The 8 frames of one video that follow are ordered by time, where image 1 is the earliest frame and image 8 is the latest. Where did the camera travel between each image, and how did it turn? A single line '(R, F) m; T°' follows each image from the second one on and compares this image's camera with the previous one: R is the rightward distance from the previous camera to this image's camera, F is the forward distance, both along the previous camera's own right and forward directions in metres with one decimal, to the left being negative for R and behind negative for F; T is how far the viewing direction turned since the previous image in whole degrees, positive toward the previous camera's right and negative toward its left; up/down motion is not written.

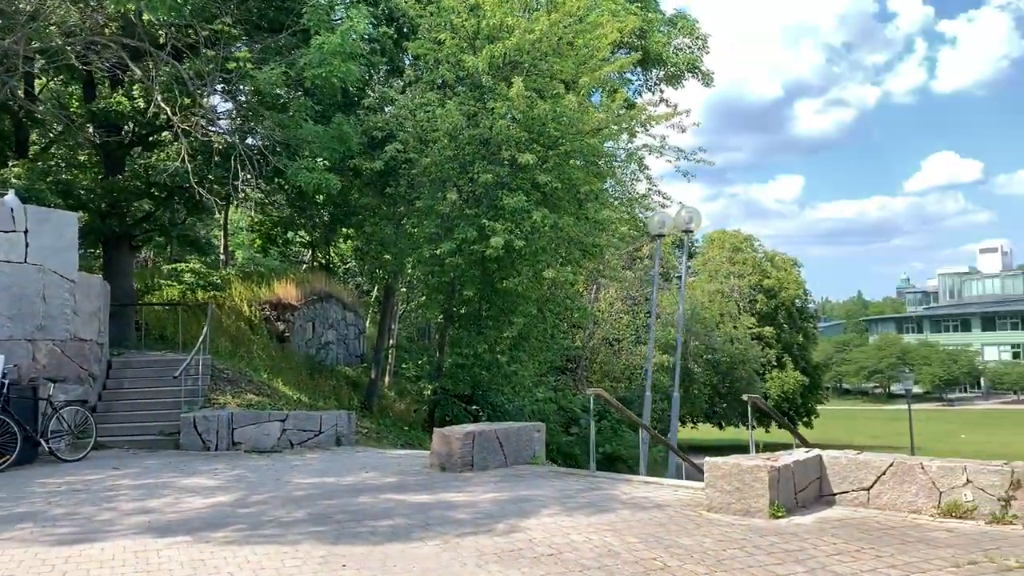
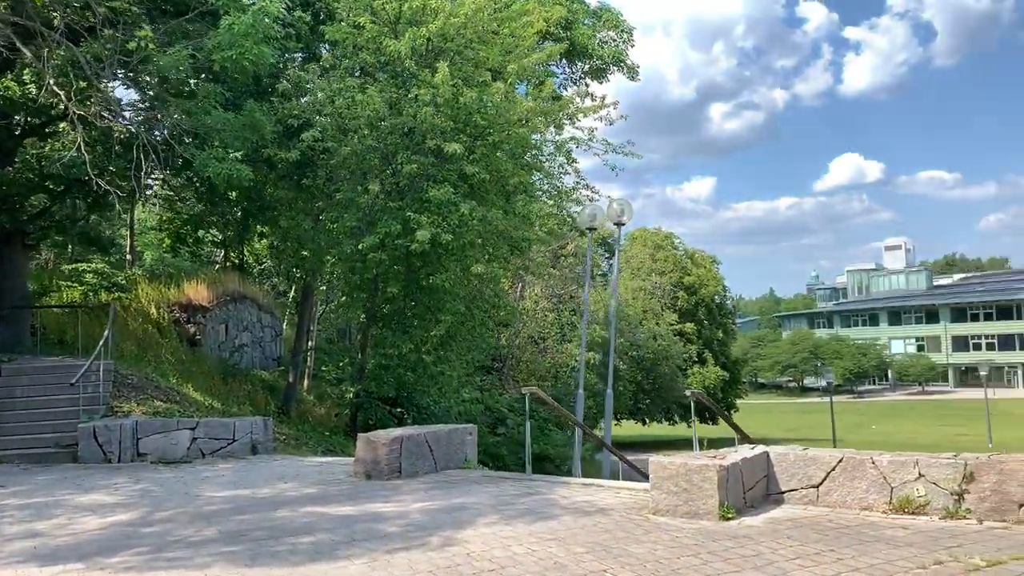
(-0.1, +0.4) m; +5°
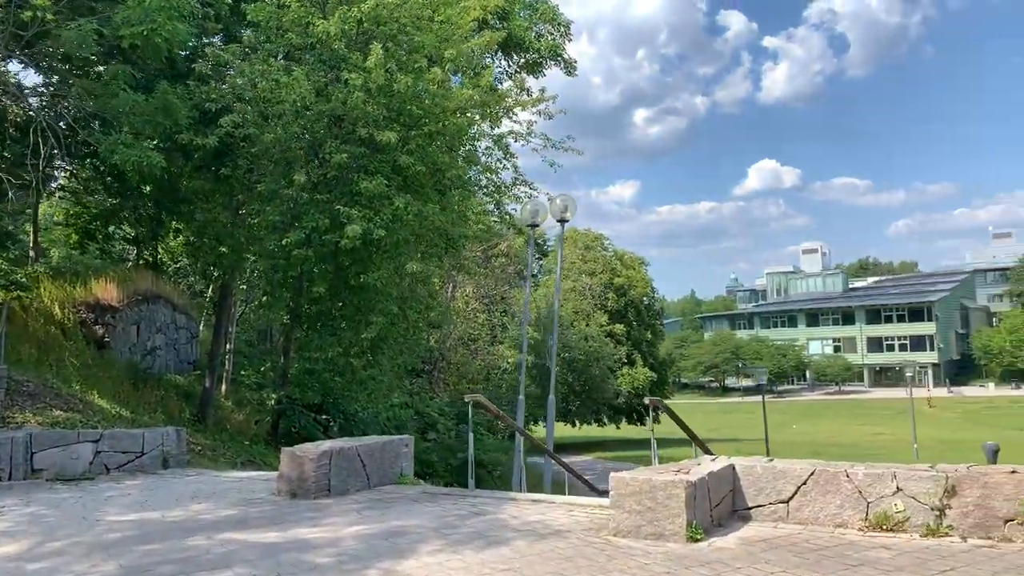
(-0.1, +0.5) m; +5°
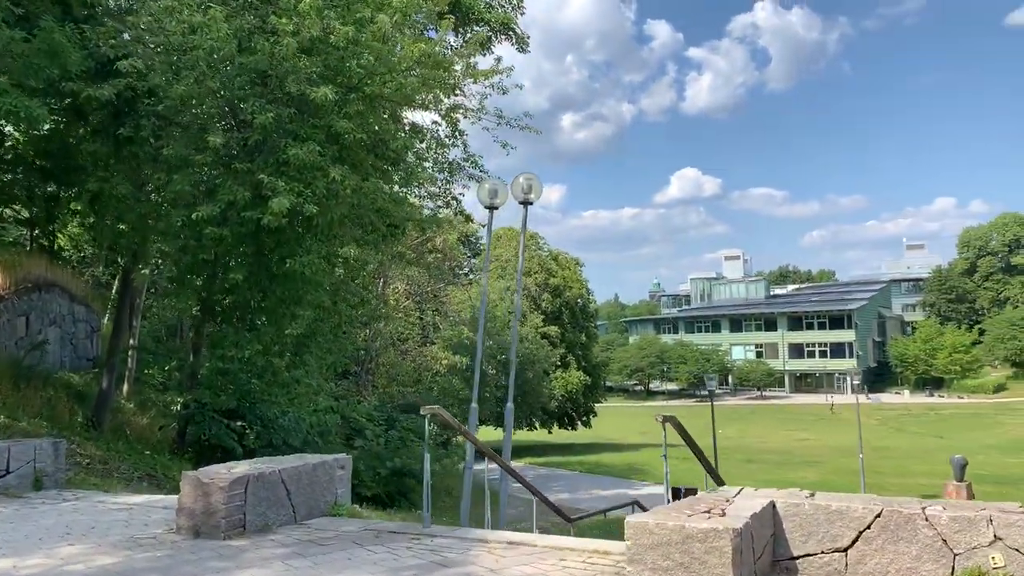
(-0.3, +1.2) m; +5°
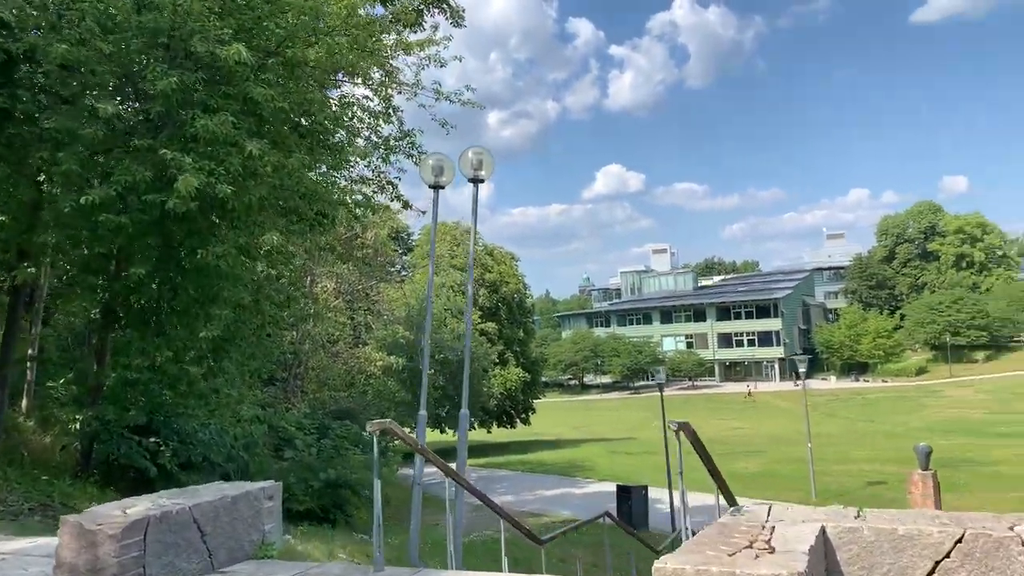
(-0.2, +0.9) m; +5°
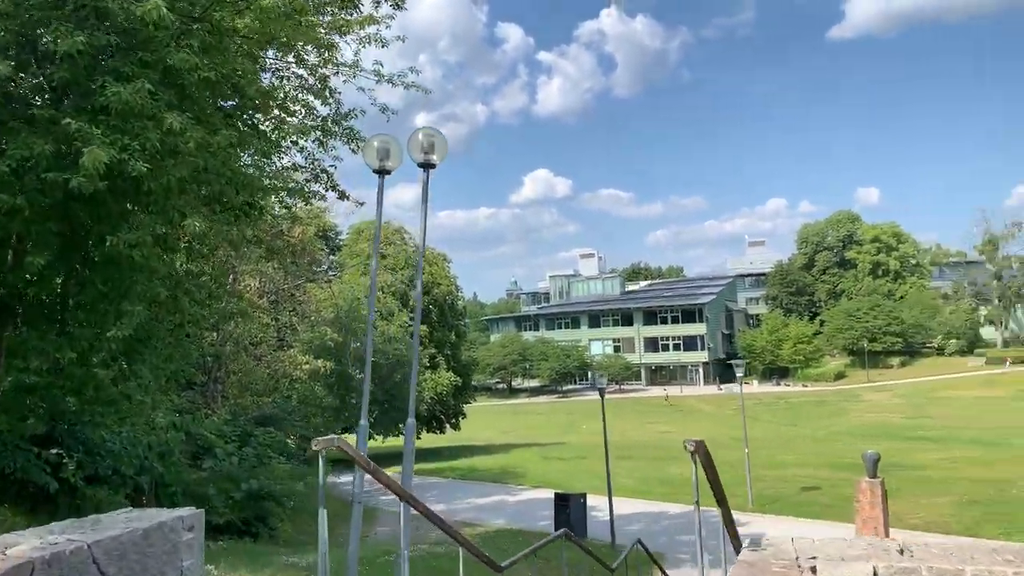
(-0.2, +0.6) m; +5°
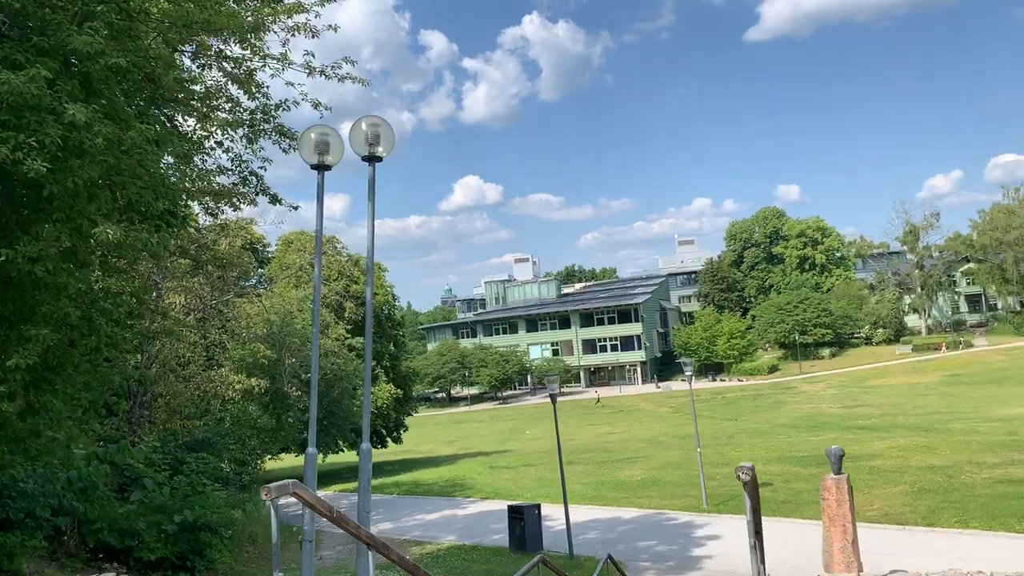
(-0.2, +0.6) m; +4°
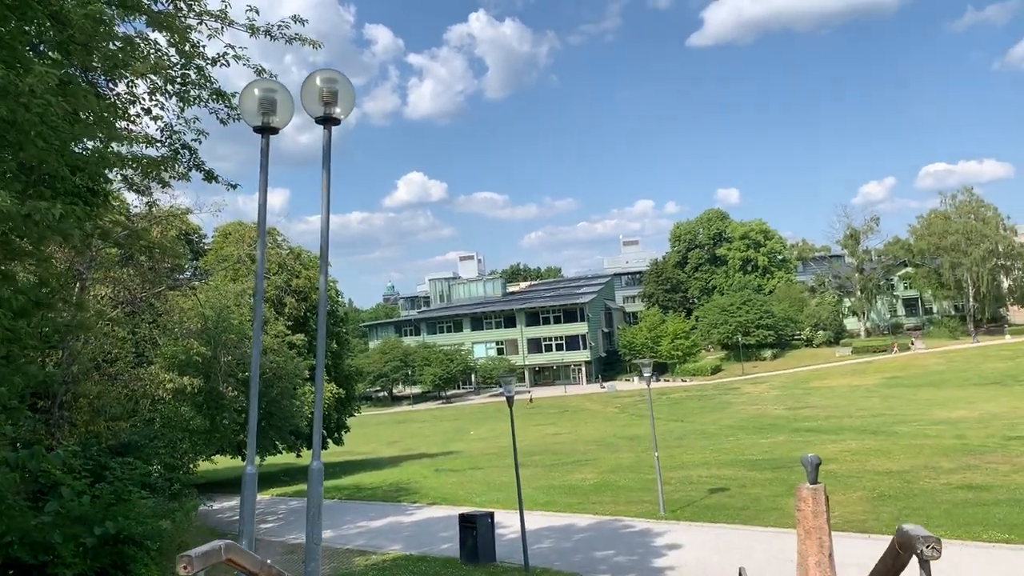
(-0.2, +0.9) m; +4°
